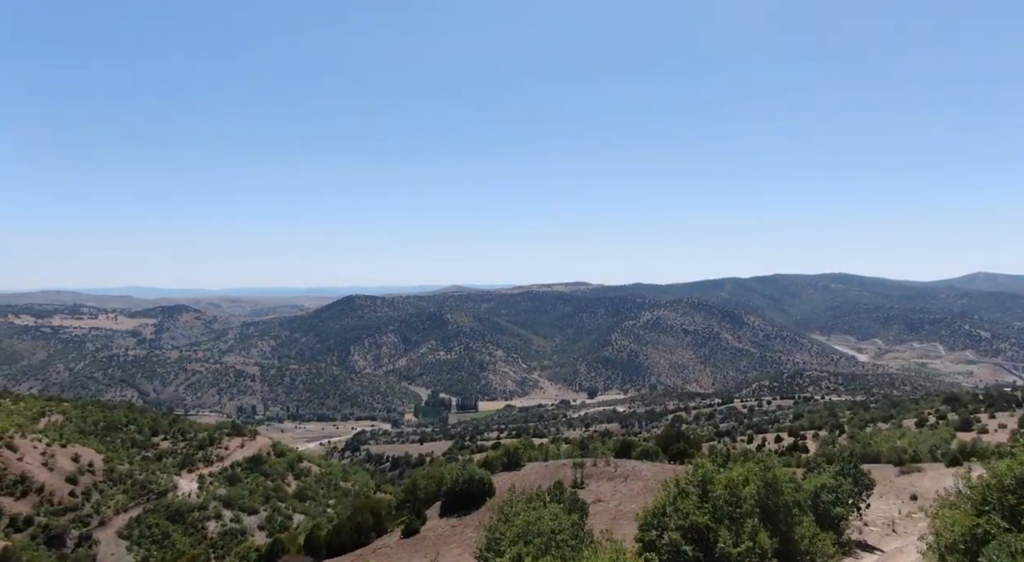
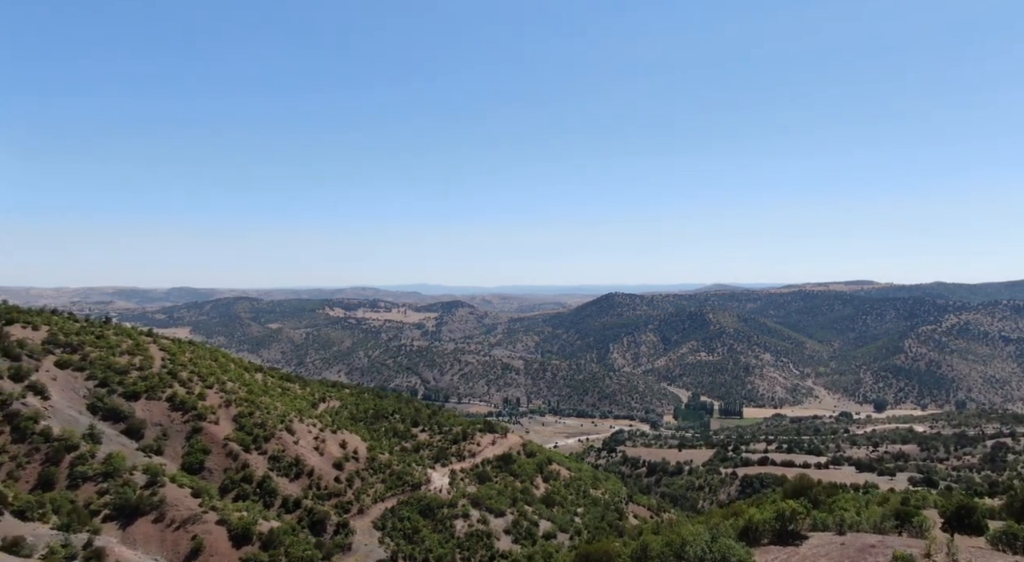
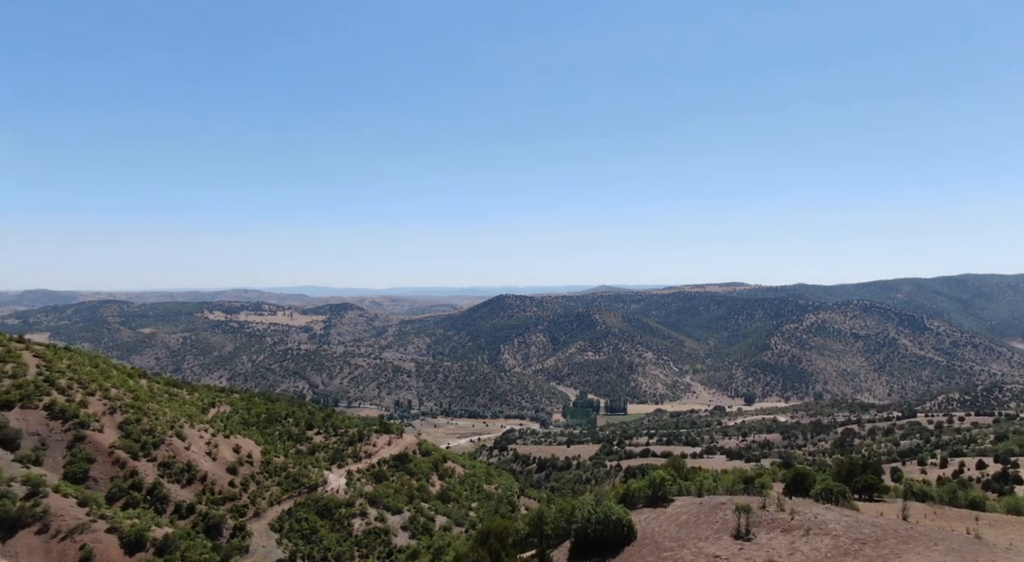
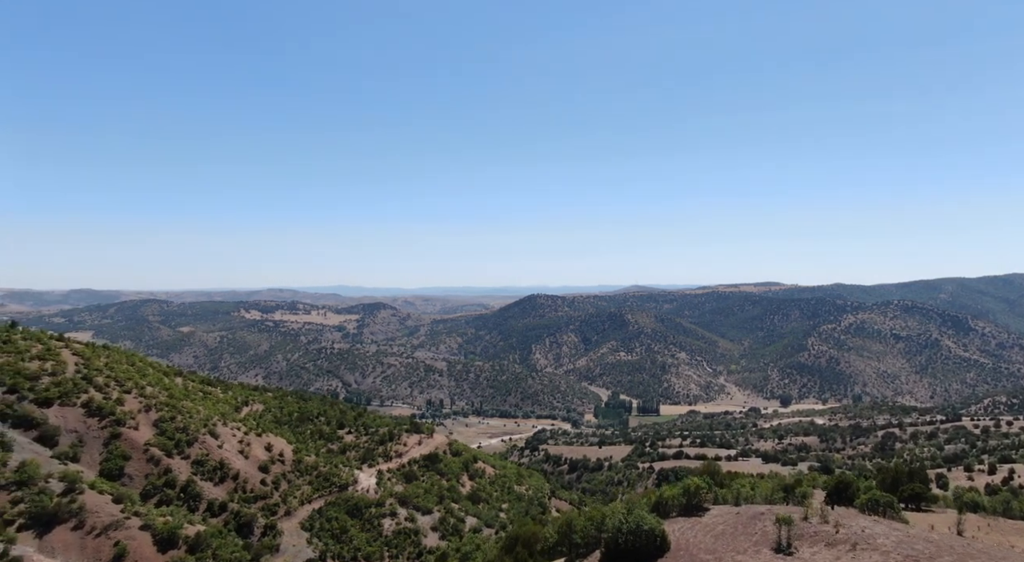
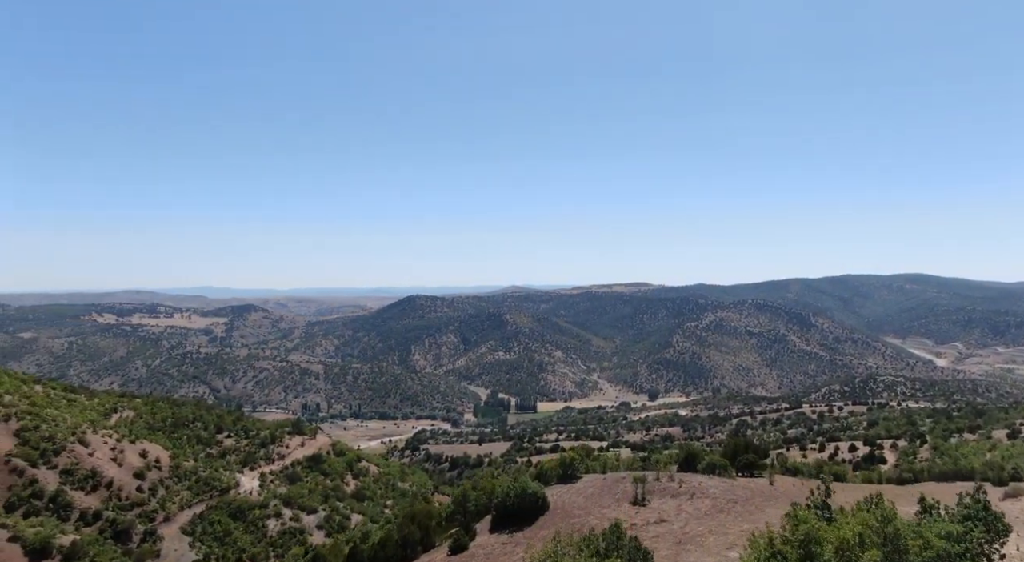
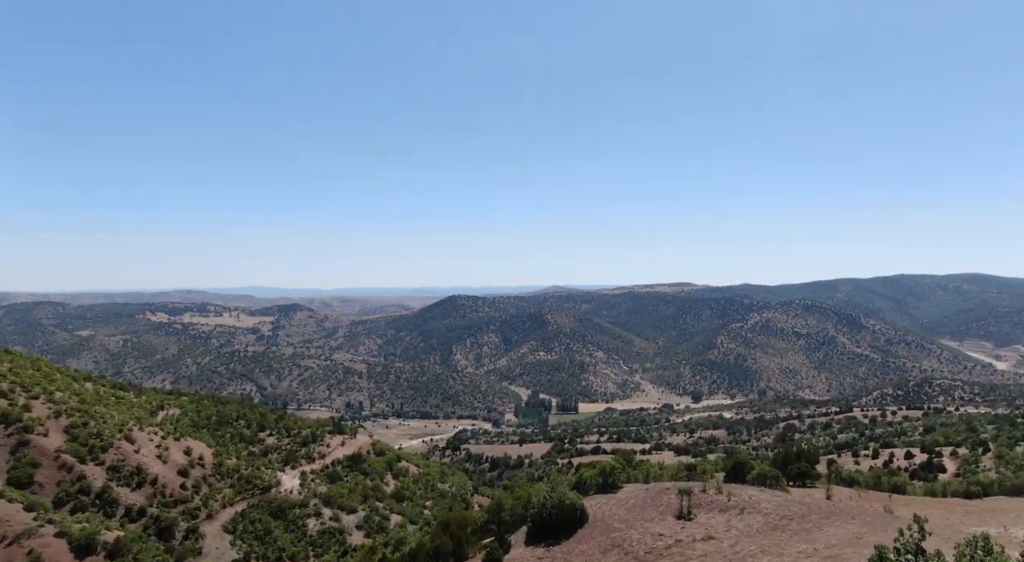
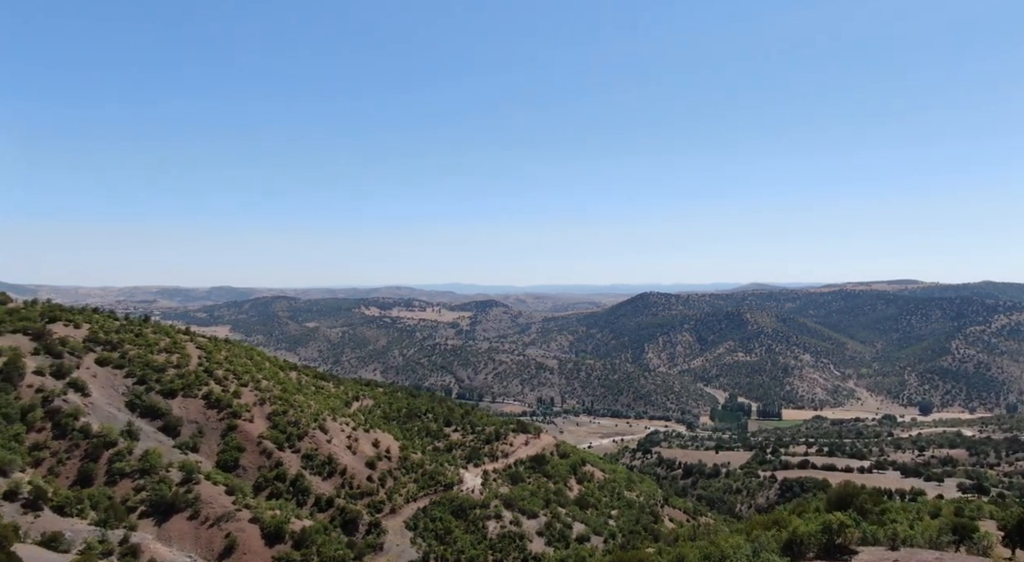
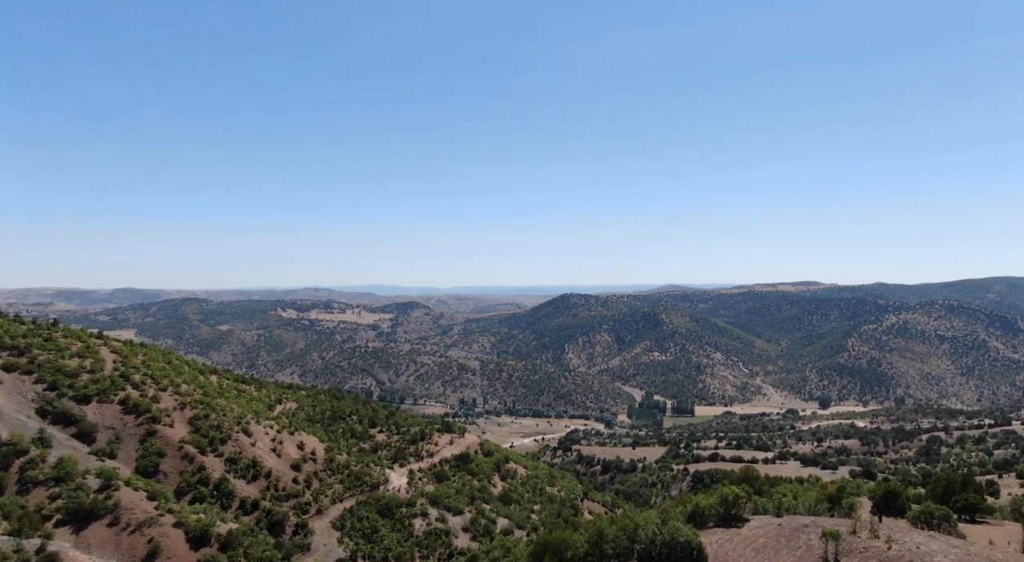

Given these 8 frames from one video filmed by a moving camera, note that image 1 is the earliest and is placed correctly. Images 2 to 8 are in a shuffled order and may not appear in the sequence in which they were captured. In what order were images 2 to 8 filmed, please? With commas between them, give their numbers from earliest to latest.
5, 6, 3, 4, 8, 2, 7
